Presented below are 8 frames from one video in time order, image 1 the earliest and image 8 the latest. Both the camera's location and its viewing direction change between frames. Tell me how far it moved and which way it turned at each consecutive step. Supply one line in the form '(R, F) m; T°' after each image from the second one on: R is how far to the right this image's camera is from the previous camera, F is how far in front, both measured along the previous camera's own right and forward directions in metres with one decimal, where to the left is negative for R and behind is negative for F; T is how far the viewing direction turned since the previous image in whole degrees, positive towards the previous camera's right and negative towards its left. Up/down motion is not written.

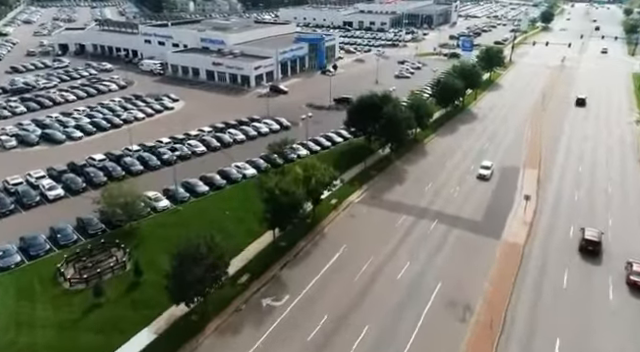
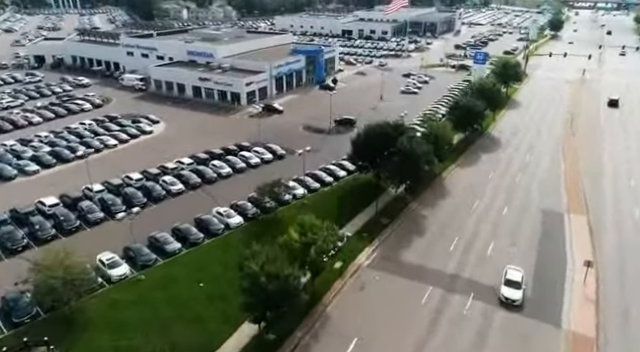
(-0.2, +7.6) m; 0°
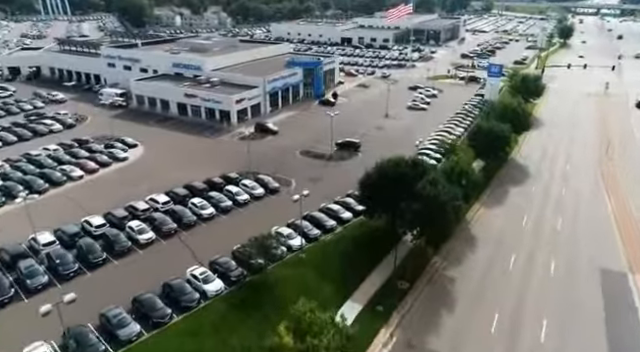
(-0.2, +7.0) m; 0°
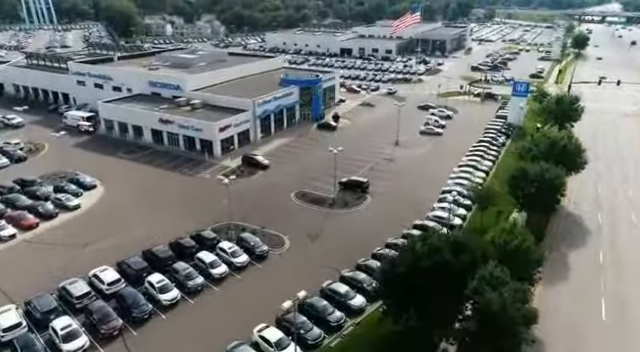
(-0.2, +9.3) m; 0°
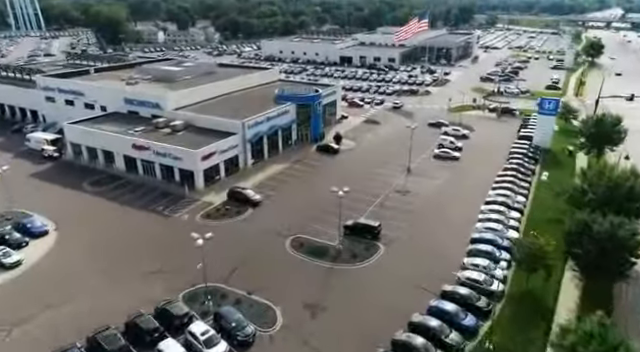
(-0.2, +7.5) m; 0°
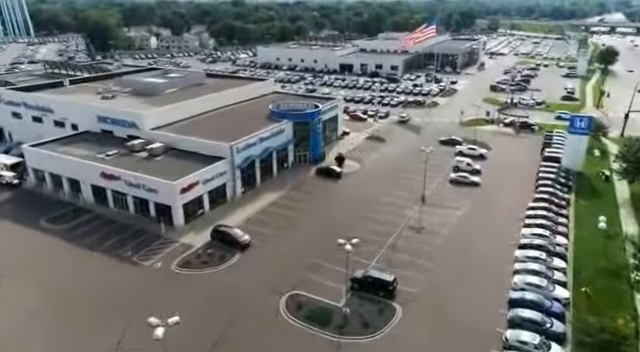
(-0.2, +6.5) m; 0°
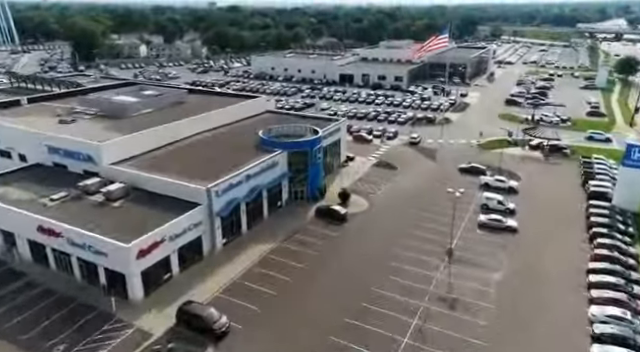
(-0.2, +8.5) m; 0°
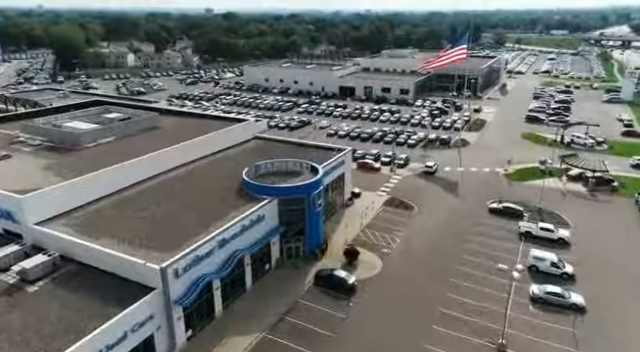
(-0.2, +9.3) m; 0°
